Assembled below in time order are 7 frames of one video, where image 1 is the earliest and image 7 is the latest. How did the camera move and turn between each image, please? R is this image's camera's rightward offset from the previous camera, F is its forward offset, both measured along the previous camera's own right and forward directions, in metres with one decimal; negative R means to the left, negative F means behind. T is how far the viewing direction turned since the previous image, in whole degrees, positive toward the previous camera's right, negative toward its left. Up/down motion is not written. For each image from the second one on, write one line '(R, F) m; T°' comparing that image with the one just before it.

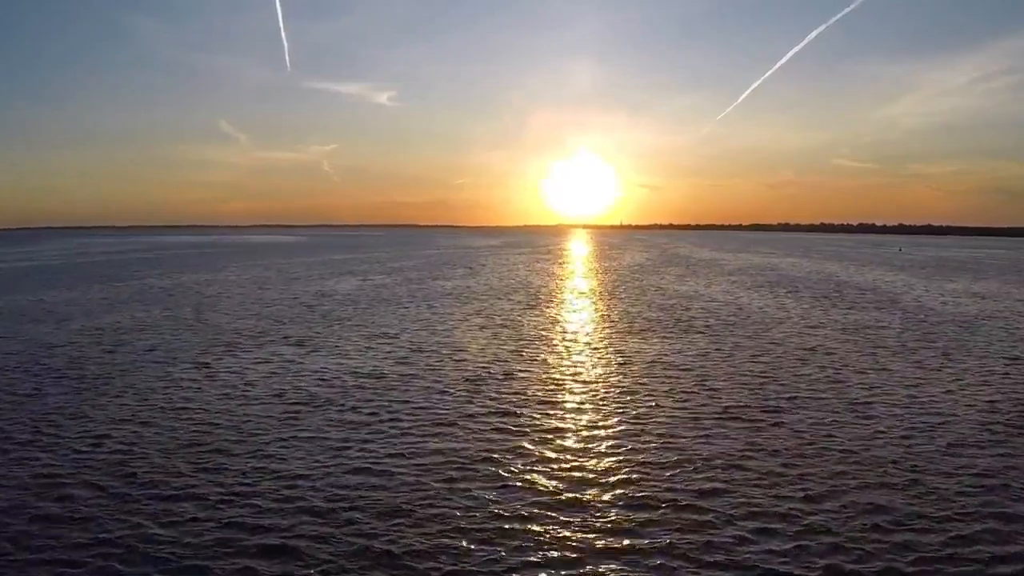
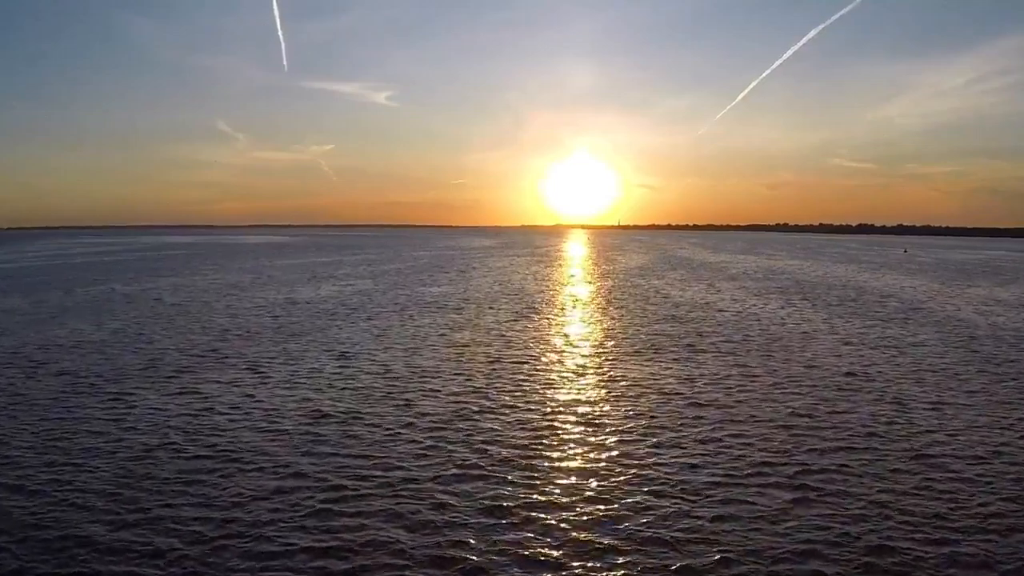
(+0.4, +3.2) m; 0°
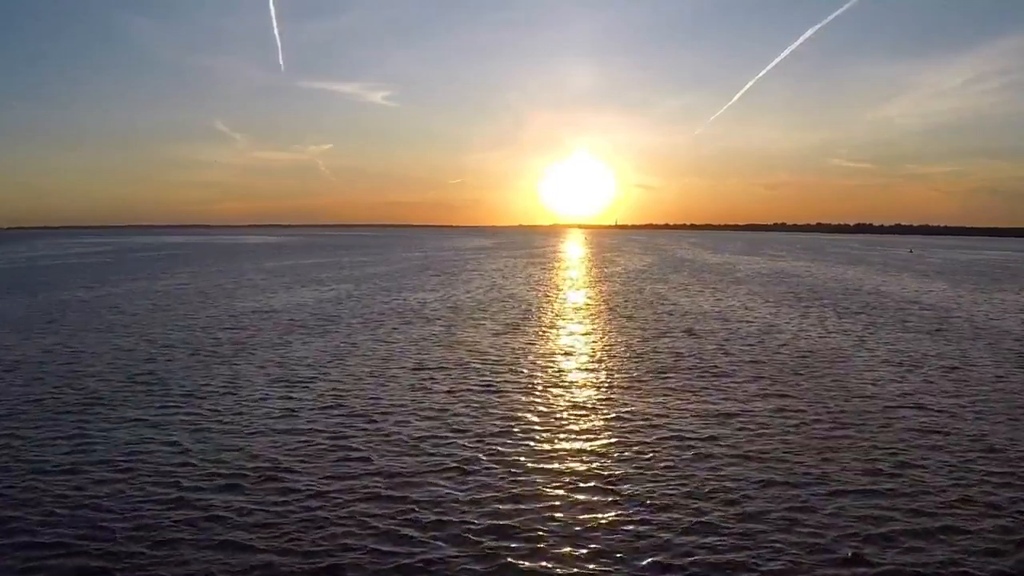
(+0.4, +3.3) m; 0°
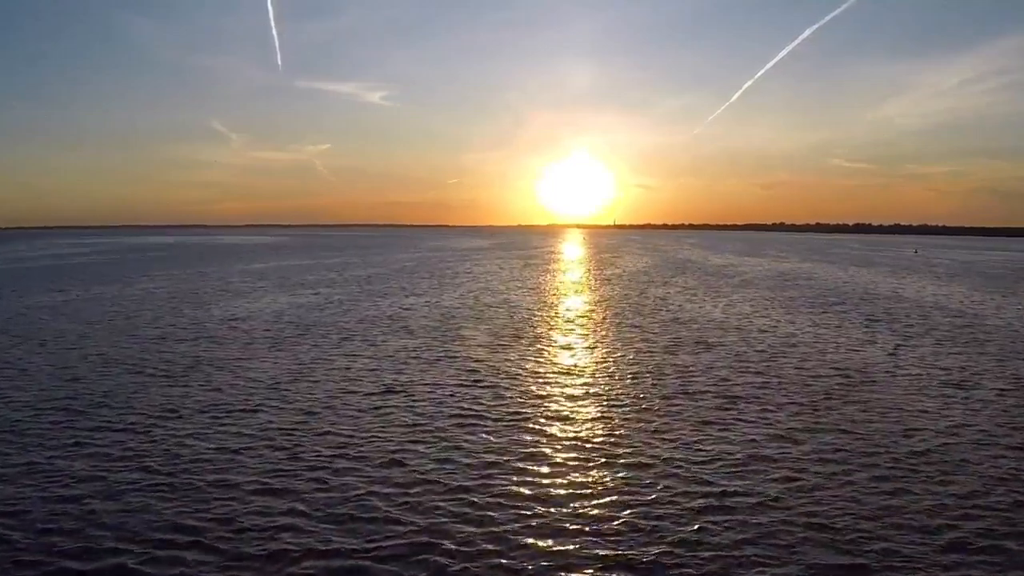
(+0.3, +2.8) m; 0°
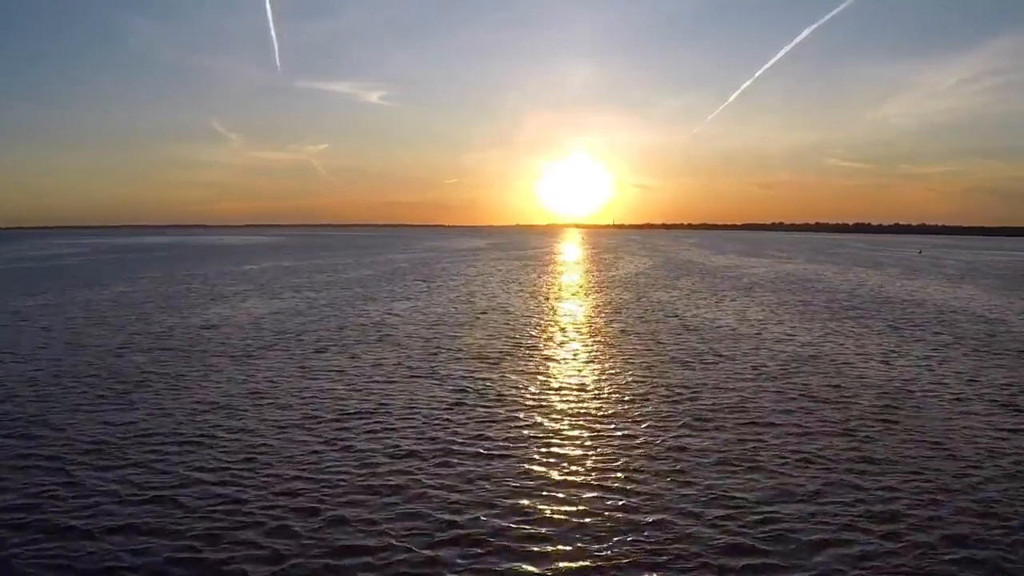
(+0.2, +2.5) m; 0°
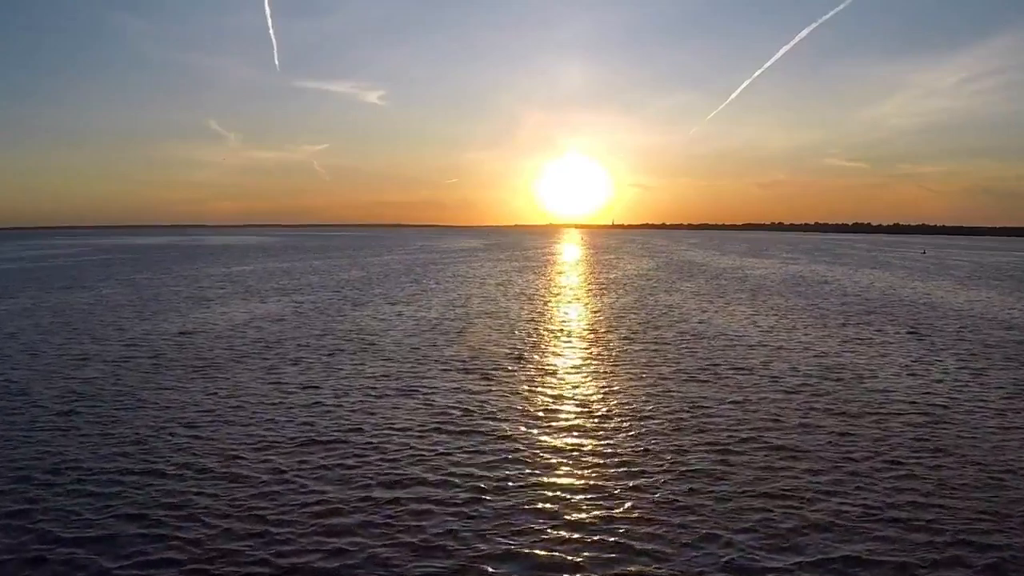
(-0.1, +2.4) m; 0°
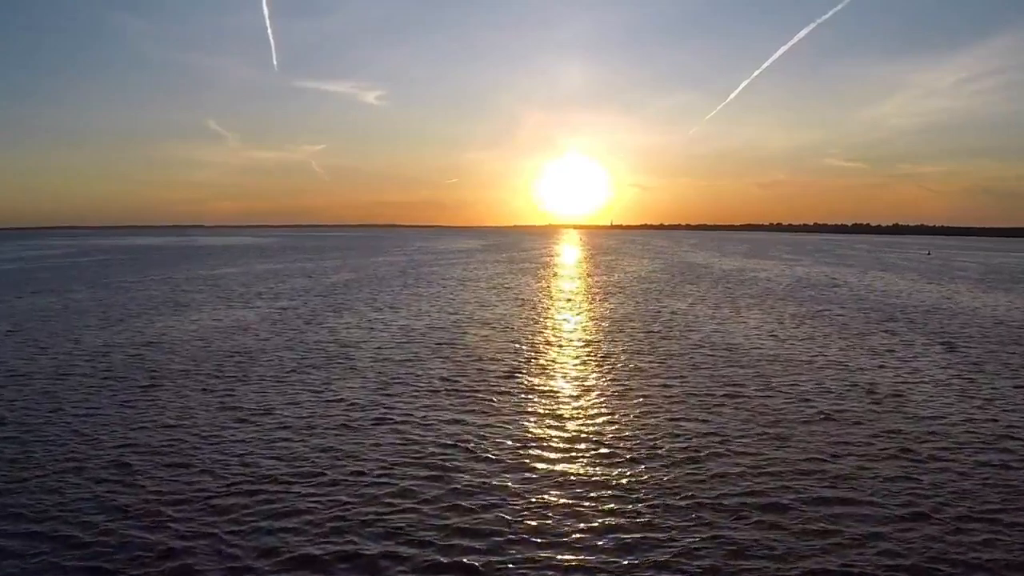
(+0.2, +2.4) m; 0°
